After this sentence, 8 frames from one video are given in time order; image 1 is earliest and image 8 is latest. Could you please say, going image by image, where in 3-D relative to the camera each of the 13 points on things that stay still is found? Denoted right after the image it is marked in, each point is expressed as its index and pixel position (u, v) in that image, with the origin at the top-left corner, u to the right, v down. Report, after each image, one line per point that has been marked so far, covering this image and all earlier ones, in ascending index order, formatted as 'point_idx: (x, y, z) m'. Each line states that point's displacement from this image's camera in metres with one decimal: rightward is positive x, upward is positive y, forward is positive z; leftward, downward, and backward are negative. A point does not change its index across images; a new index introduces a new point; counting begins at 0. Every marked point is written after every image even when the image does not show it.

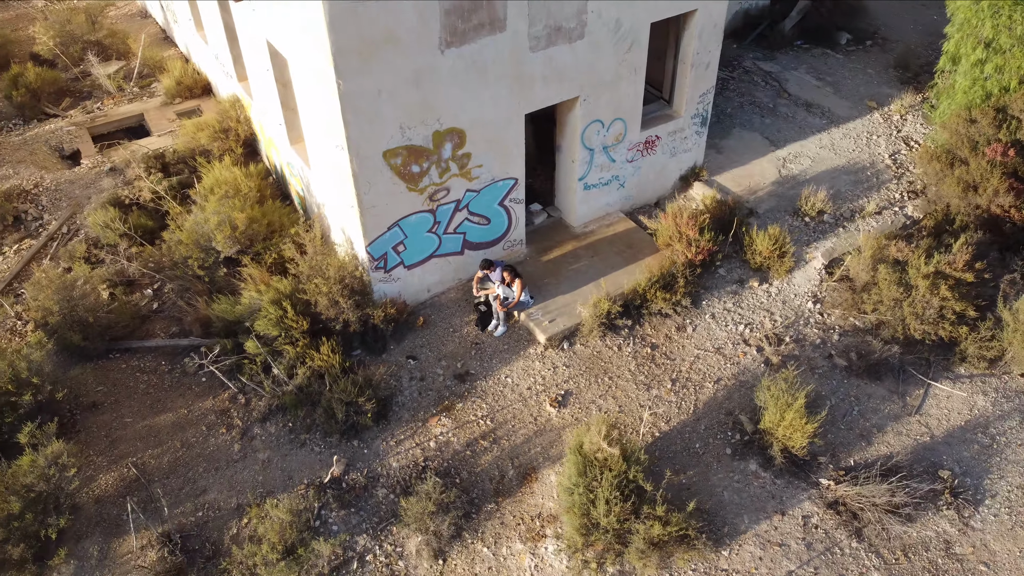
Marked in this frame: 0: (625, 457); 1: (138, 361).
0: (+0.7, -1.2, +5.6) m
1: (-3.1, -0.6, +6.8) m
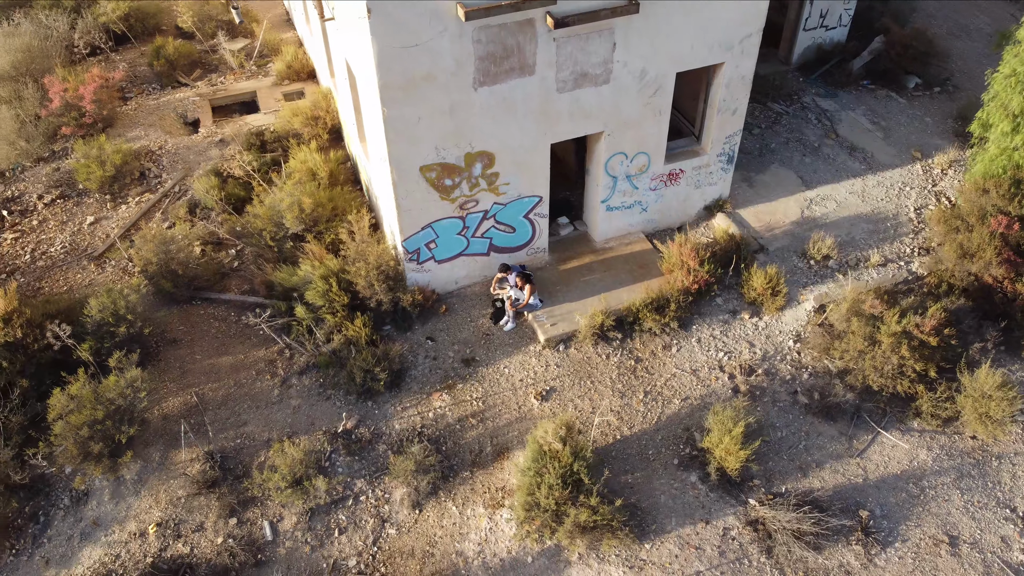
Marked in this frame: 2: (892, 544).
0: (+0.5, -1.3, +6.6) m
1: (-3.0, -0.2, +8.3) m
2: (+3.0, -2.0, +6.4) m
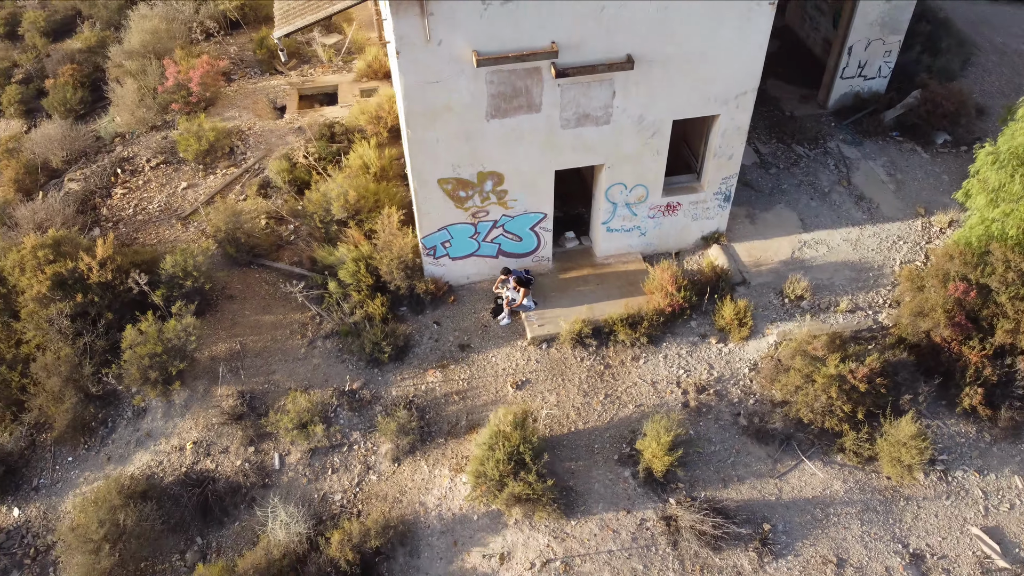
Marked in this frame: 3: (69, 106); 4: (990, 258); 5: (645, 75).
0: (+0.1, -1.4, +7.9) m
1: (-3.0, +0.2, +9.9) m
2: (+2.5, -2.4, +7.4) m
3: (-7.1, +2.9, +13.2) m
4: (+5.0, +0.3, +8.6) m
5: (+1.3, +2.2, +8.2) m
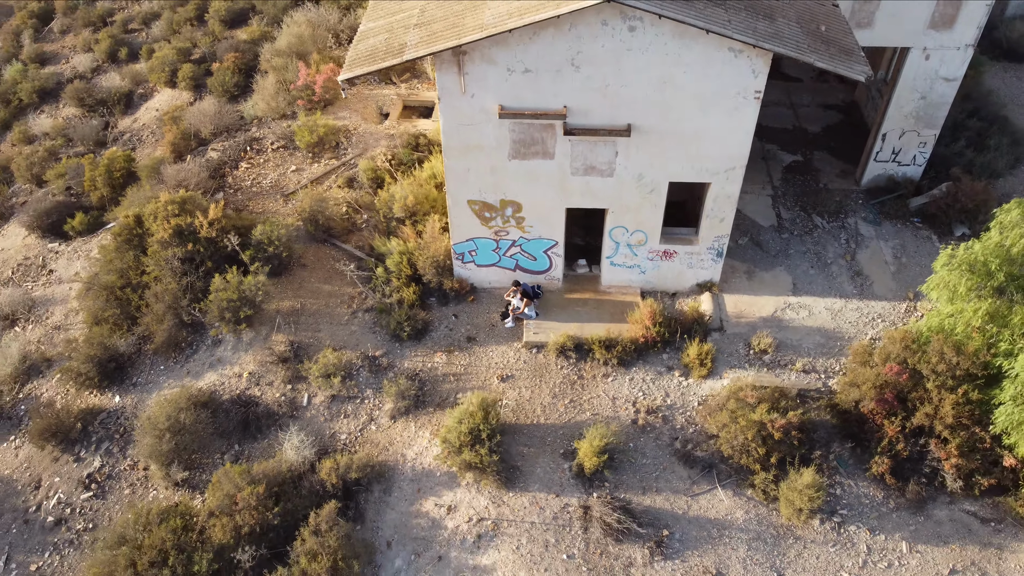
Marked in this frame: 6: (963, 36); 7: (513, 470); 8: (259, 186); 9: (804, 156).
0: (-0.3, -1.6, +9.7) m
1: (-2.7, +0.5, +12.3) m
2: (+1.7, -2.9, +8.8) m
3: (-5.6, +4.0, +16.1) m
4: (+4.9, -0.7, +9.6) m
5: (+1.6, +1.8, +9.8) m
6: (+6.1, +3.4, +11.1) m
7: (0.0, -2.1, +9.6) m
8: (-4.2, +1.7, +13.4) m
9: (+4.9, +2.2, +13.5) m
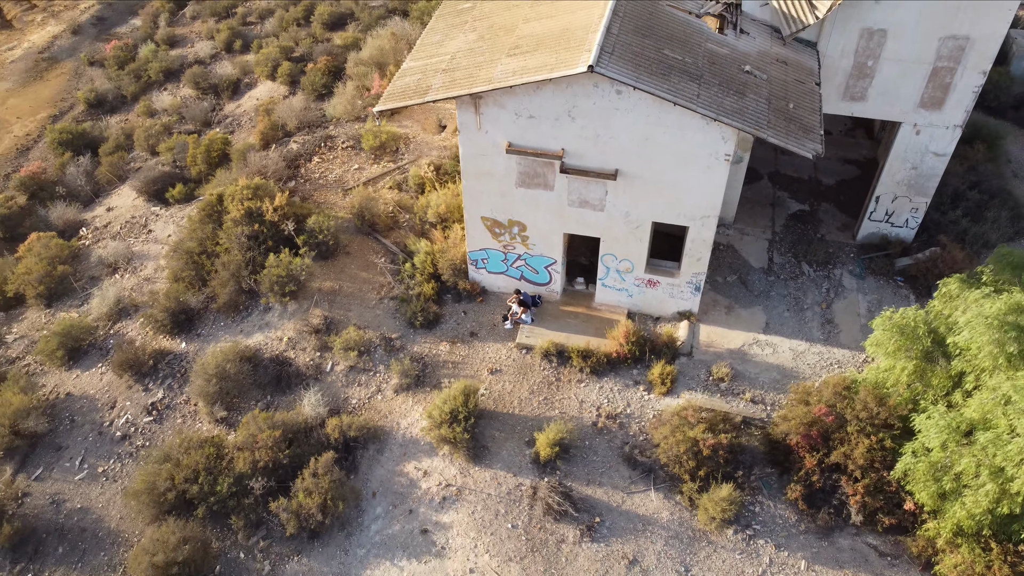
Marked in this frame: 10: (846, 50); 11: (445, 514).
0: (-0.6, -1.6, +11.5) m
1: (-2.4, +0.8, +14.3) m
2: (+1.1, -3.3, +10.5) m
3: (-4.5, +4.5, +18.4) m
4: (+4.6, -1.4, +10.8) m
5: (+1.6, +1.4, +11.3) m
6: (+6.5, +2.5, +12.0) m
7: (-0.4, -2.2, +11.4) m
8: (-3.6, +2.1, +15.6) m
9: (+5.4, +1.5, +14.6) m
10: (+4.8, +3.4, +11.7) m
11: (-0.9, -3.1, +11.0) m
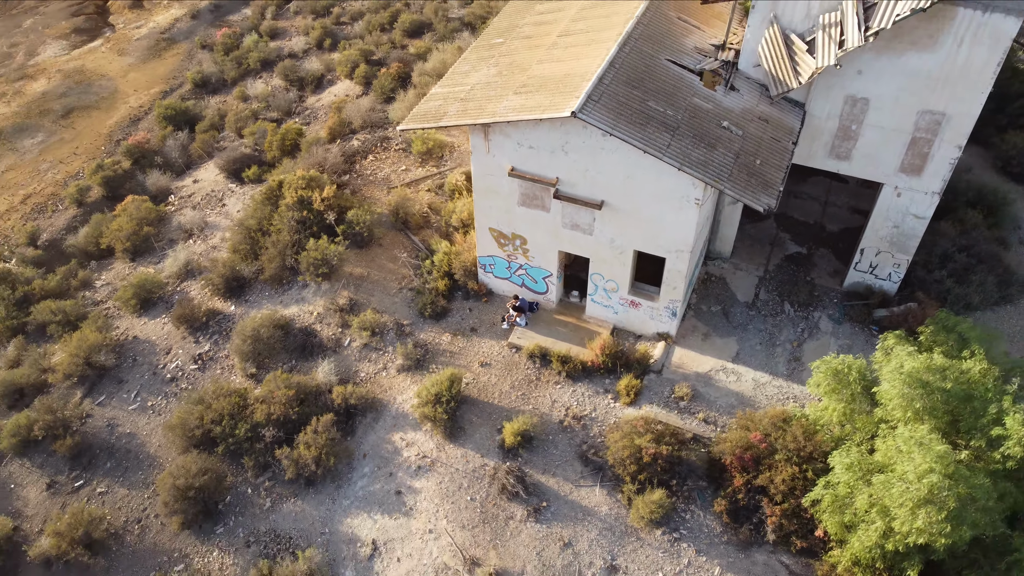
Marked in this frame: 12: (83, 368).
0: (-1.0, -1.6, +13.2) m
1: (-2.1, +0.9, +16.1) m
2: (+0.4, -3.5, +12.0) m
3: (-3.2, +4.9, +20.4) m
4: (+4.1, -2.0, +11.9) m
5: (+1.6, +1.1, +12.7) m
6: (+6.6, +1.6, +12.8) m
7: (-0.9, -2.3, +13.1) m
8: (-3.0, +2.4, +17.5) m
9: (+5.7, +0.7, +15.6) m
10: (+5.0, +2.7, +12.7) m
11: (-1.5, -3.0, +12.8) m
12: (-8.0, -1.5, +15.3) m
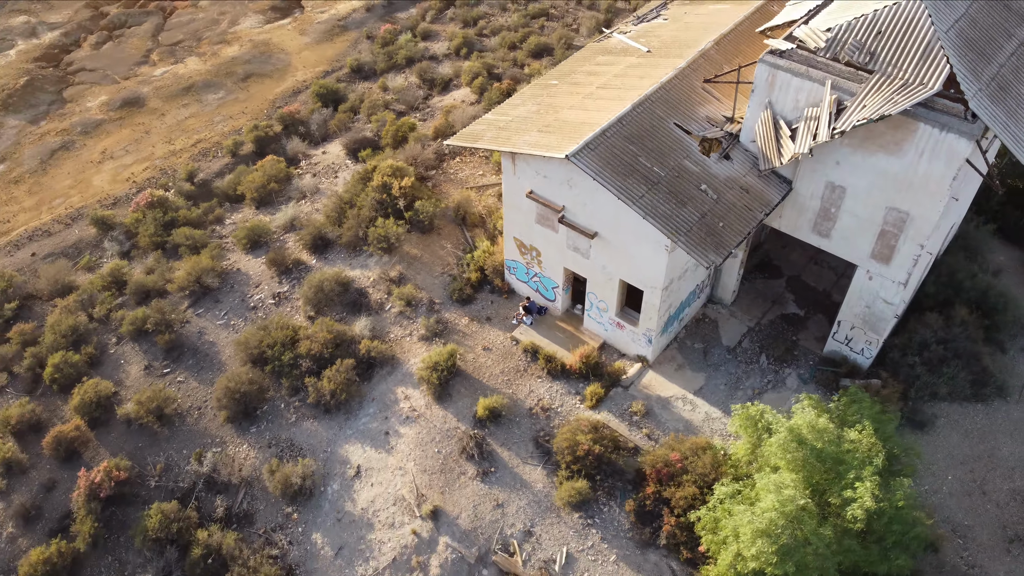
0: (-1.2, -1.4, +15.9) m
1: (-1.2, +1.3, +19.0) m
2: (-0.5, -3.5, +14.5) m
3: (-0.7, +5.3, +23.3) m
4: (+3.3, -2.8, +13.7) m
5: (+1.7, +0.8, +14.9) m
6: (+6.6, +0.2, +14.0) m
7: (-1.3, -2.1, +15.8) m
8: (-1.5, +2.8, +20.5) m
9: (+6.1, -0.5, +16.9) m
10: (+5.3, +1.6, +14.2) m
11: (-2.1, -2.7, +15.6) m
12: (-7.6, +0.1, +19.3) m
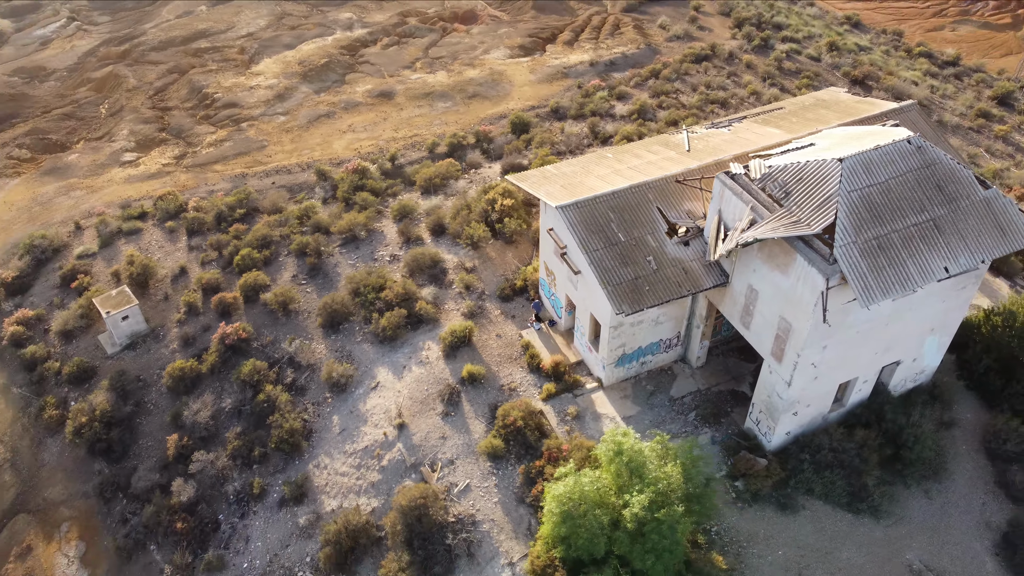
0: (-1.3, -1.2, +21.4) m
1: (+0.5, +1.1, +24.3) m
2: (-1.7, -3.2, +19.8) m
3: (+3.7, +4.4, +28.1) m
4: (+1.6, -3.7, +17.8) m
5: (+1.7, +0.1, +19.4) m
6: (+5.7, -1.8, +17.0) m
7: (-1.6, -1.8, +21.3) m
8: (+1.2, +2.5, +25.8) m
9: (+5.9, -2.6, +20.0) m
10: (+5.0, -0.1, +17.6) m
11: (-2.5, -2.1, +21.4) m
12: (-5.4, +1.9, +26.6) m
